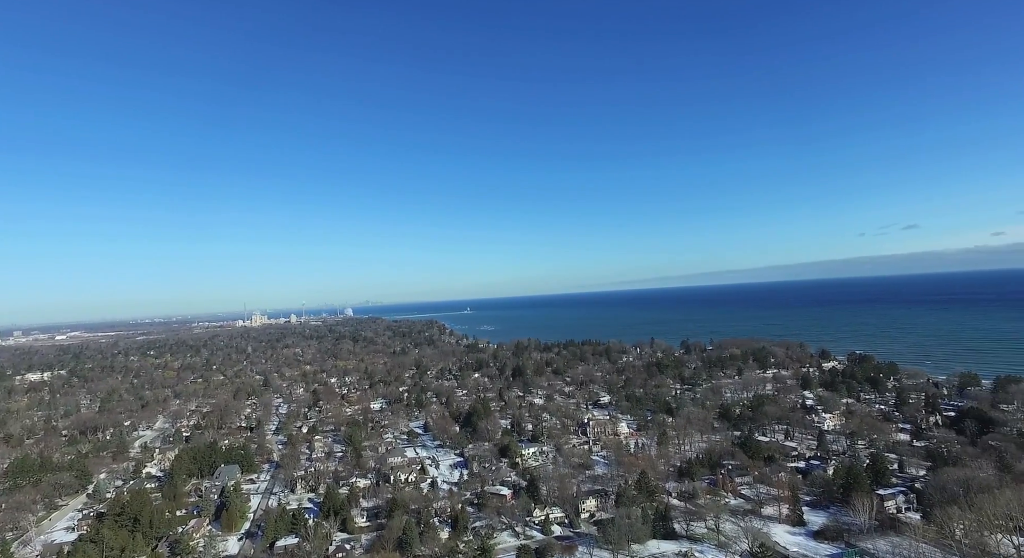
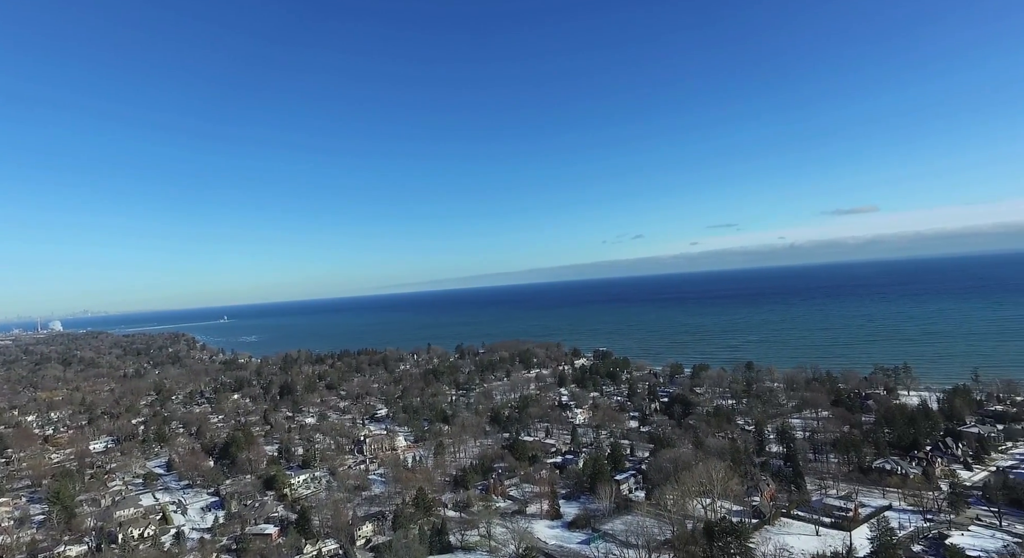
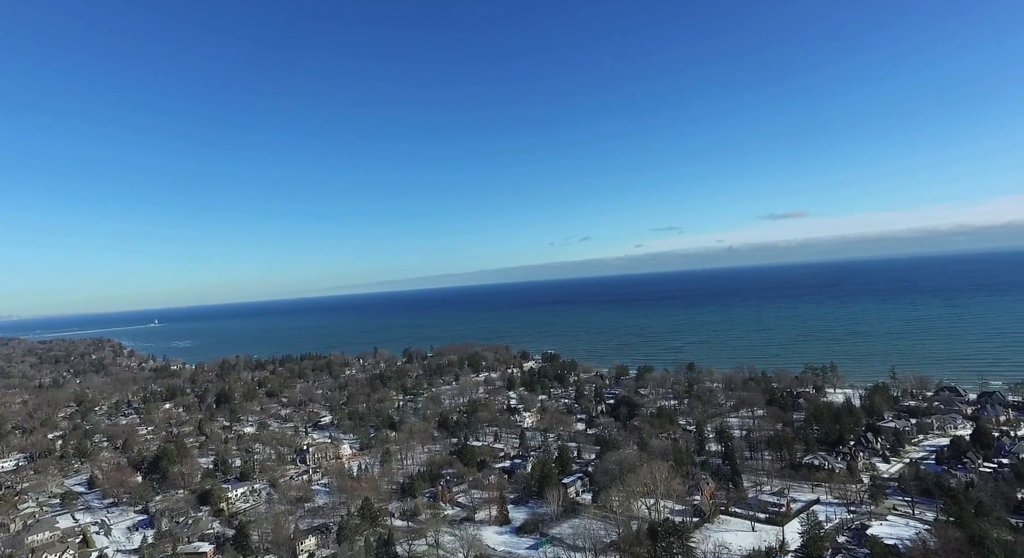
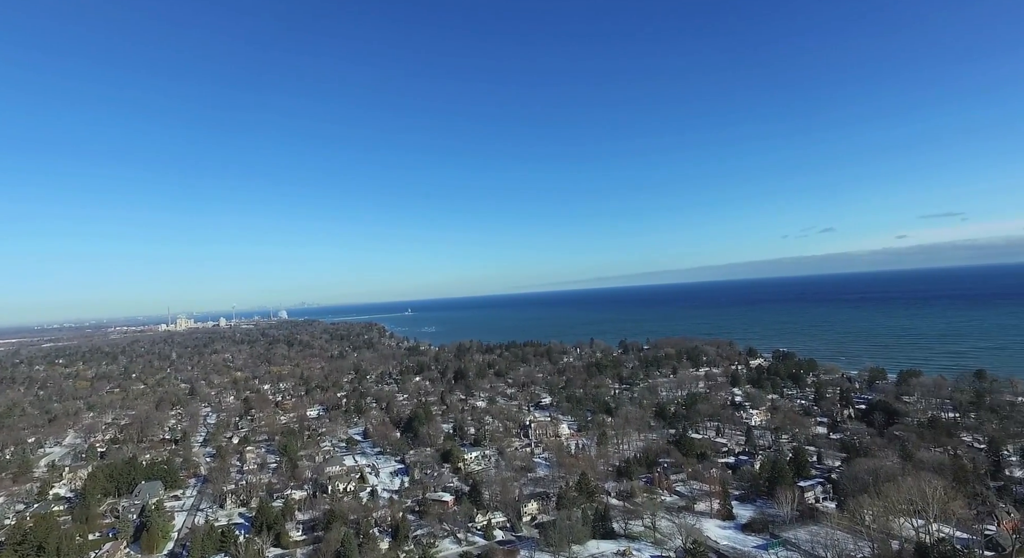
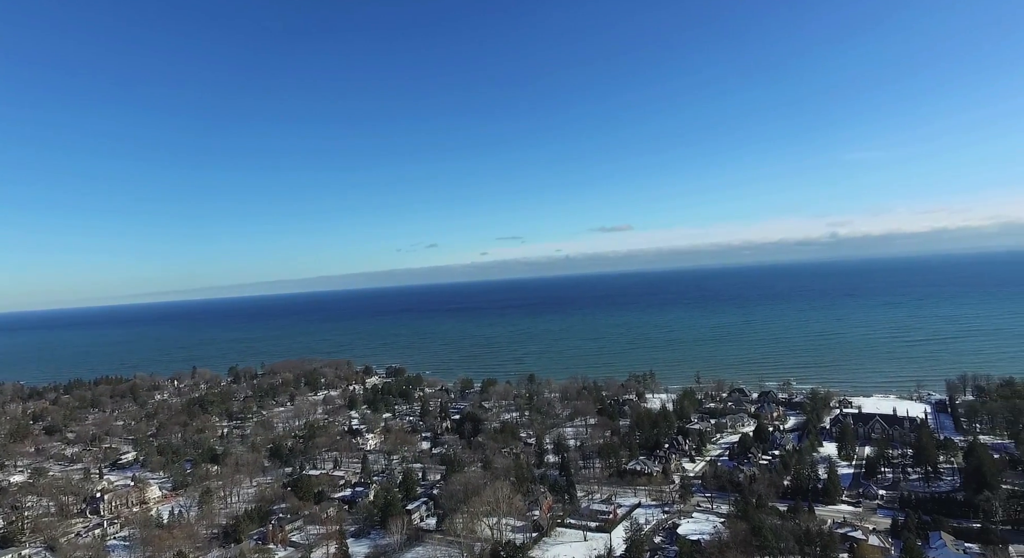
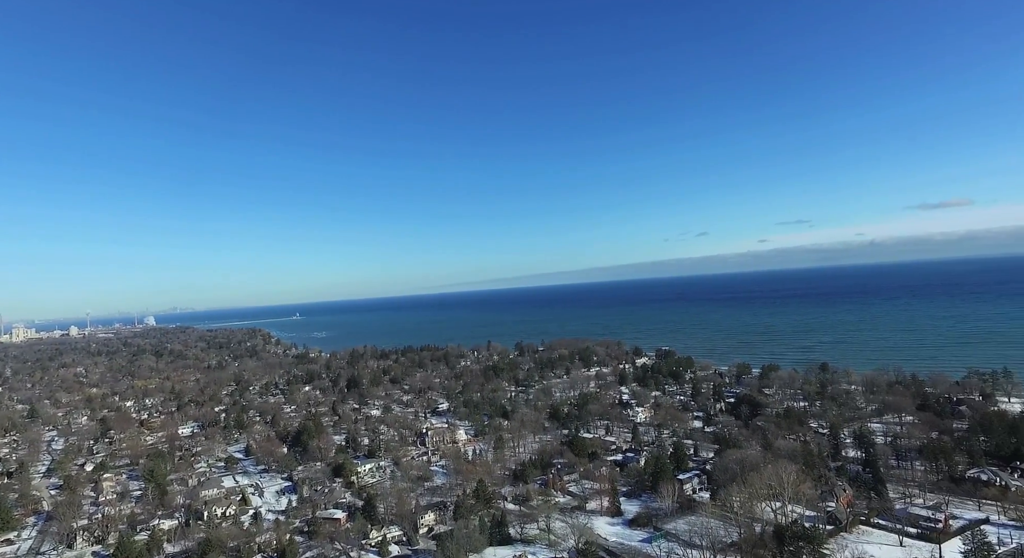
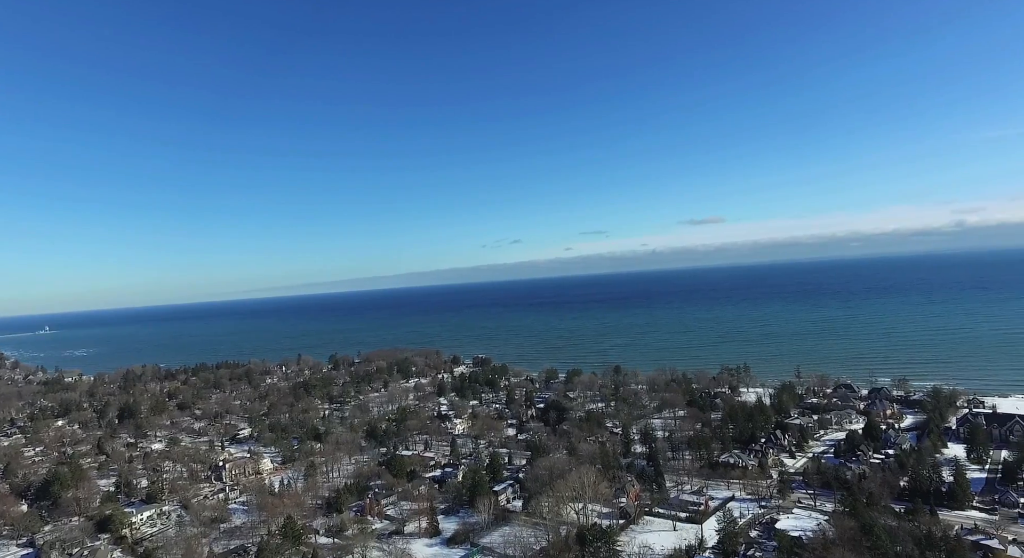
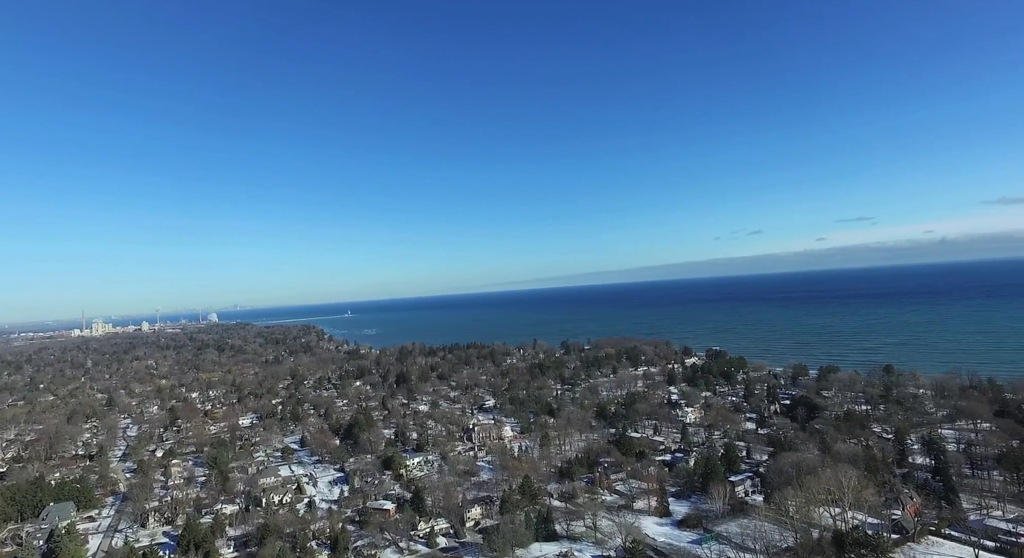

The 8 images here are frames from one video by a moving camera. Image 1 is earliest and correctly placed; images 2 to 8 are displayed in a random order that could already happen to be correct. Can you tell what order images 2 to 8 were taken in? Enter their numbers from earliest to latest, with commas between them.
4, 8, 6, 2, 3, 7, 5
